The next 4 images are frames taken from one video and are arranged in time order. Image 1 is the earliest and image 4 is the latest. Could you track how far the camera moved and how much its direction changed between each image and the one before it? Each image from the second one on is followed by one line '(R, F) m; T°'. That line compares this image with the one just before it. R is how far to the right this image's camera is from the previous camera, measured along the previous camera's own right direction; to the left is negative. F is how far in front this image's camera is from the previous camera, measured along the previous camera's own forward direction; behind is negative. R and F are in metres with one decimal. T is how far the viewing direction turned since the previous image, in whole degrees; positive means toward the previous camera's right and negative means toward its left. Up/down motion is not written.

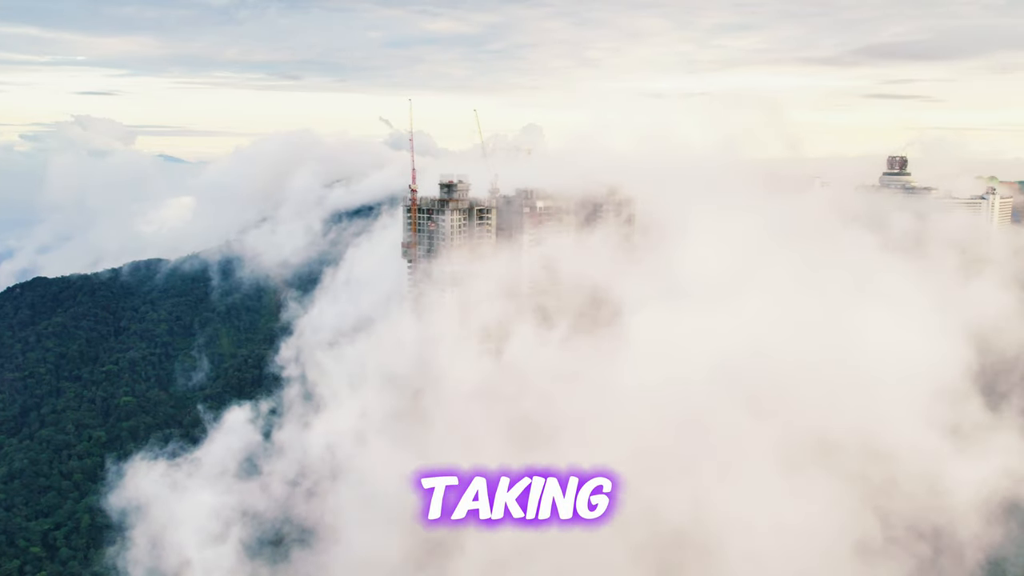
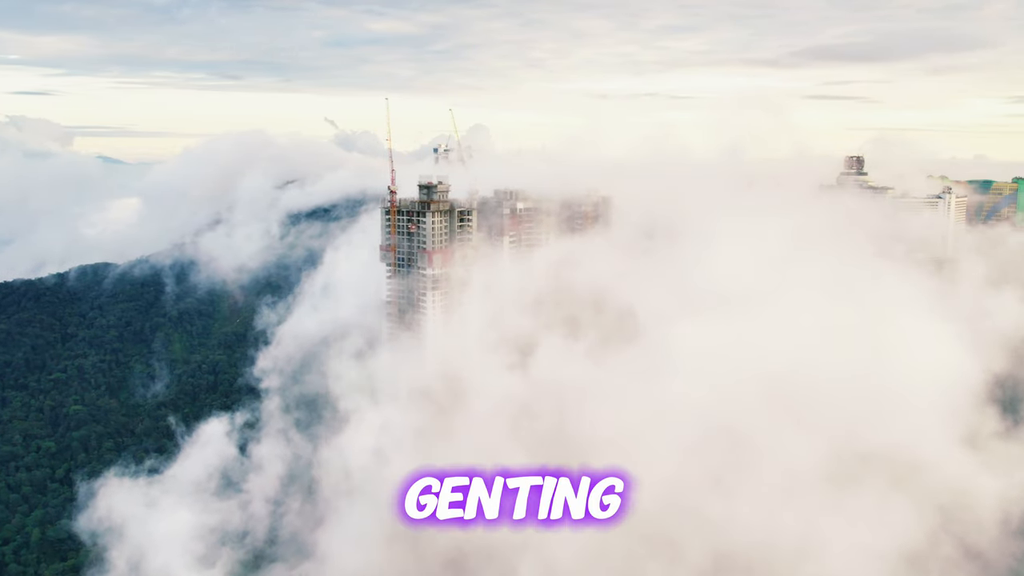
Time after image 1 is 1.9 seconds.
(-0.7, +0.6) m; +3°
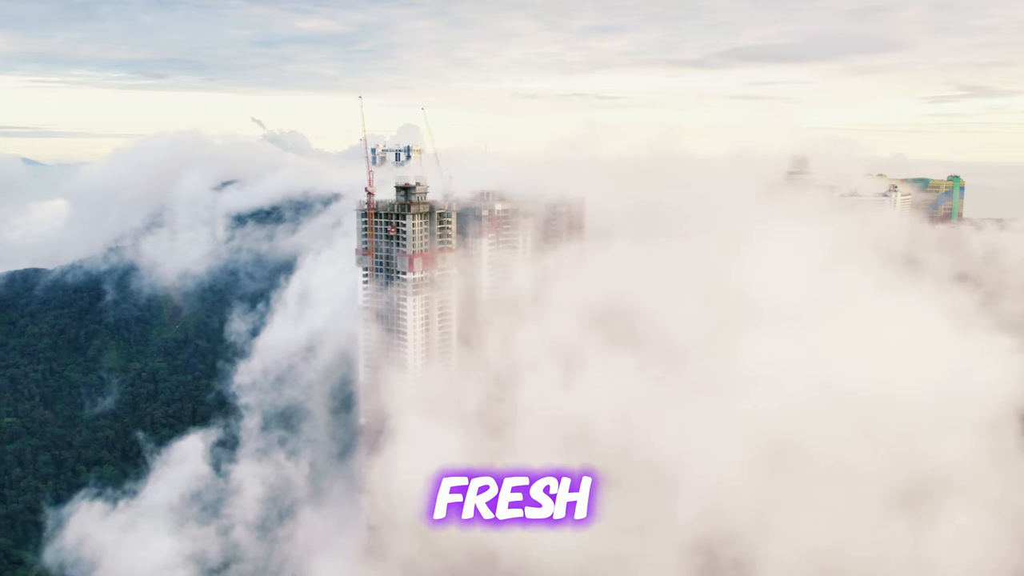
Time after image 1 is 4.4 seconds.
(-1.0, +0.7) m; +4°
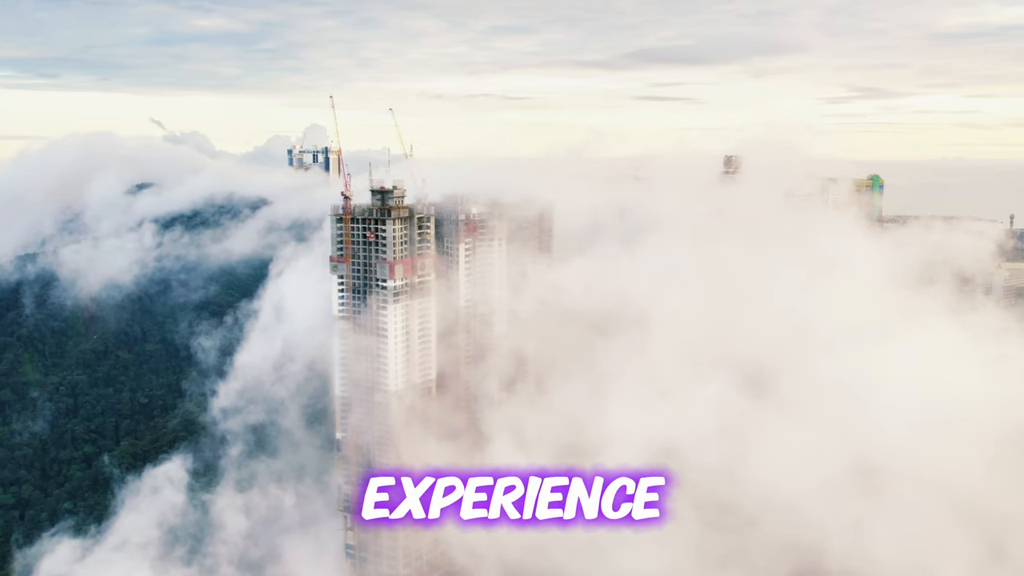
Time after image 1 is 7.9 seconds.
(-1.4, +0.8) m; +5°
